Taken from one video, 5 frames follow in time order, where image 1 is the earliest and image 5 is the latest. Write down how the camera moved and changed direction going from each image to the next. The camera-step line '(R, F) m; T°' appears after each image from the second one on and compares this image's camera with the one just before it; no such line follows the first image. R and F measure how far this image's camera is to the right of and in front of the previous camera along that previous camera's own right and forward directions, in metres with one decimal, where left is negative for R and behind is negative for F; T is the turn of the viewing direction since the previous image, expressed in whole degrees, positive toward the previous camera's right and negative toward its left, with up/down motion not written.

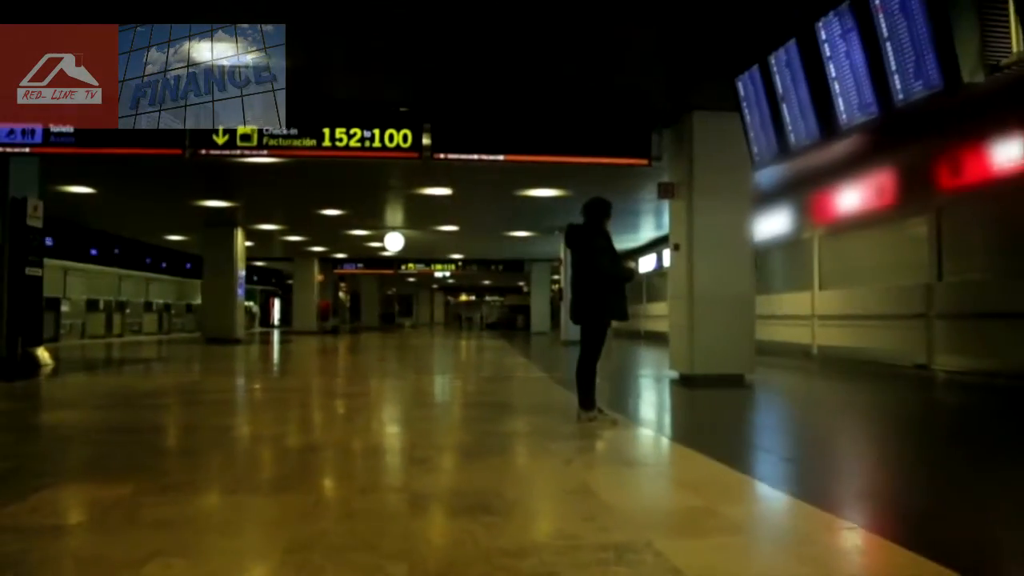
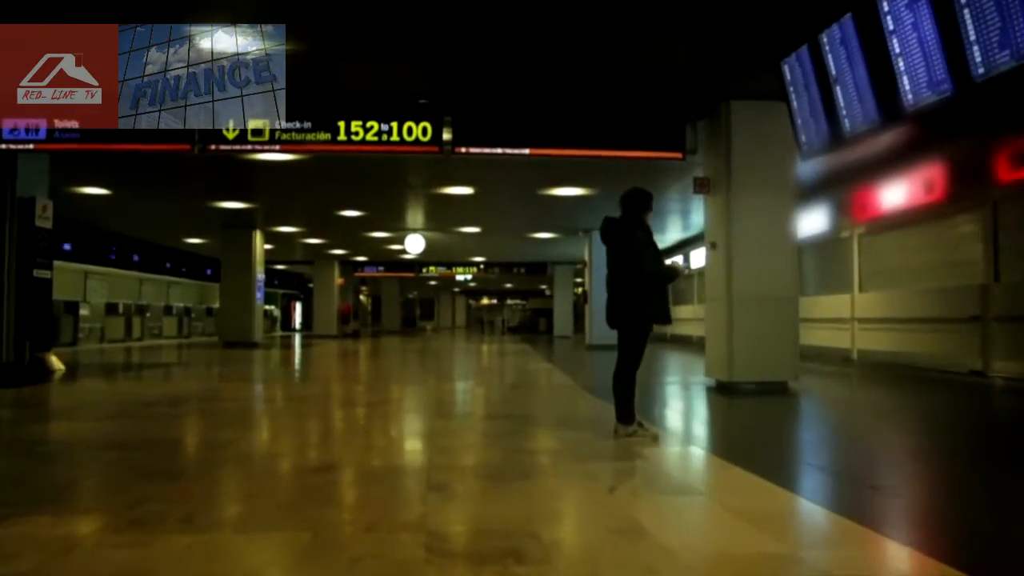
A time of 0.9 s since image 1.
(-0.1, +0.6) m; -2°
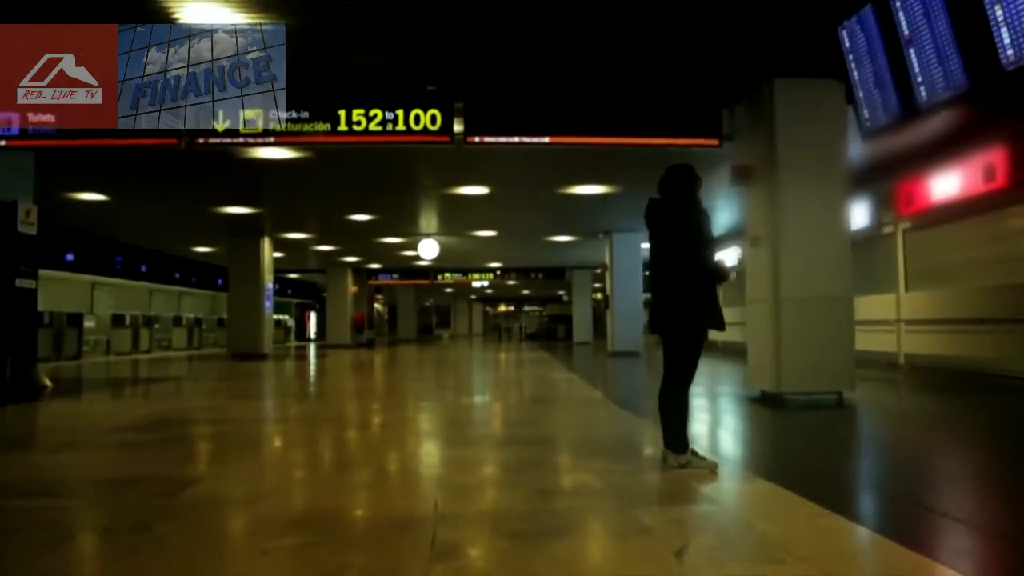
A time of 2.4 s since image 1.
(0.0, +0.9) m; -1°
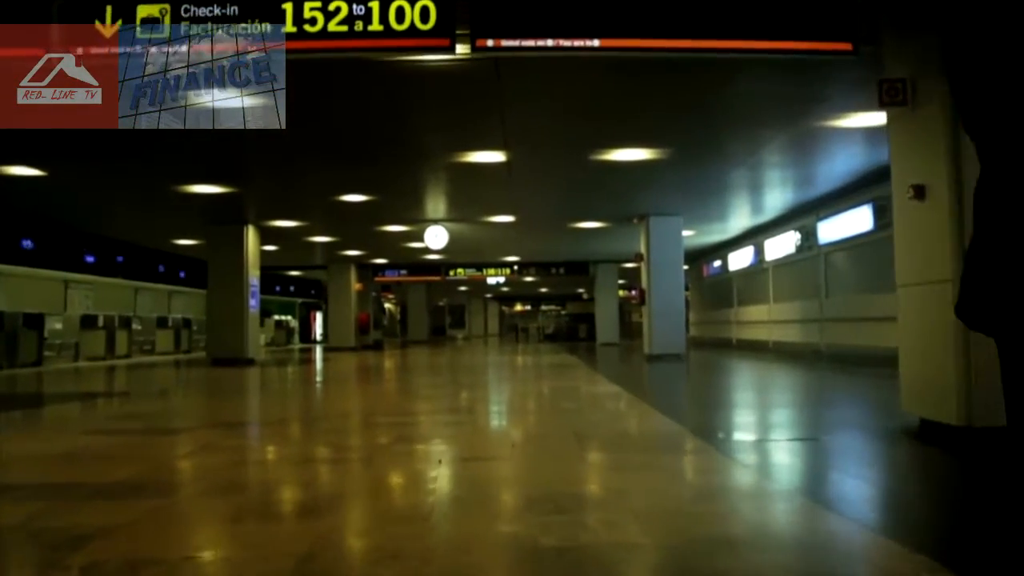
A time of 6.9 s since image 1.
(-0.1, +2.9) m; -1°
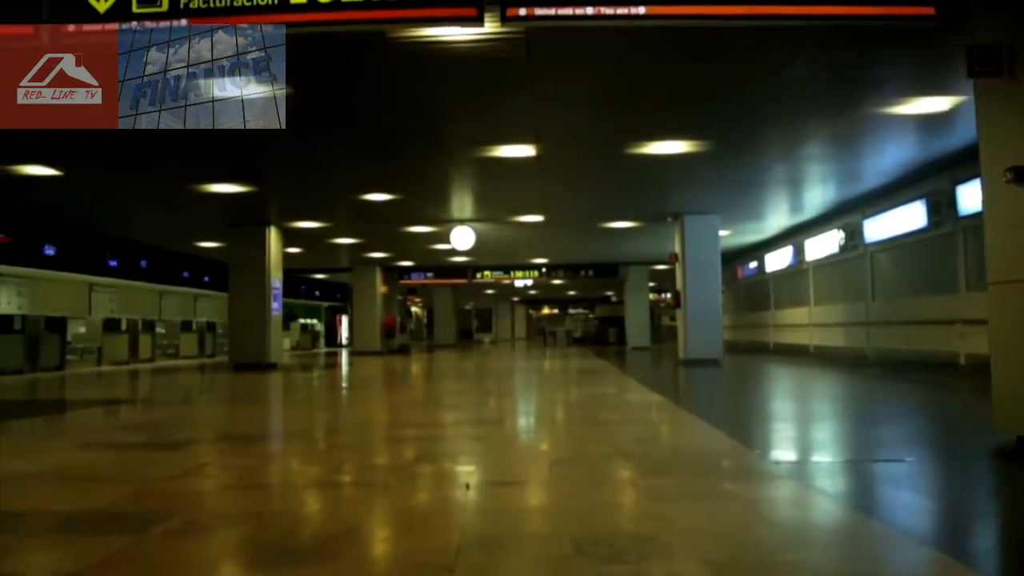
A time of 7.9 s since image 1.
(-0.1, +0.6) m; -2°
